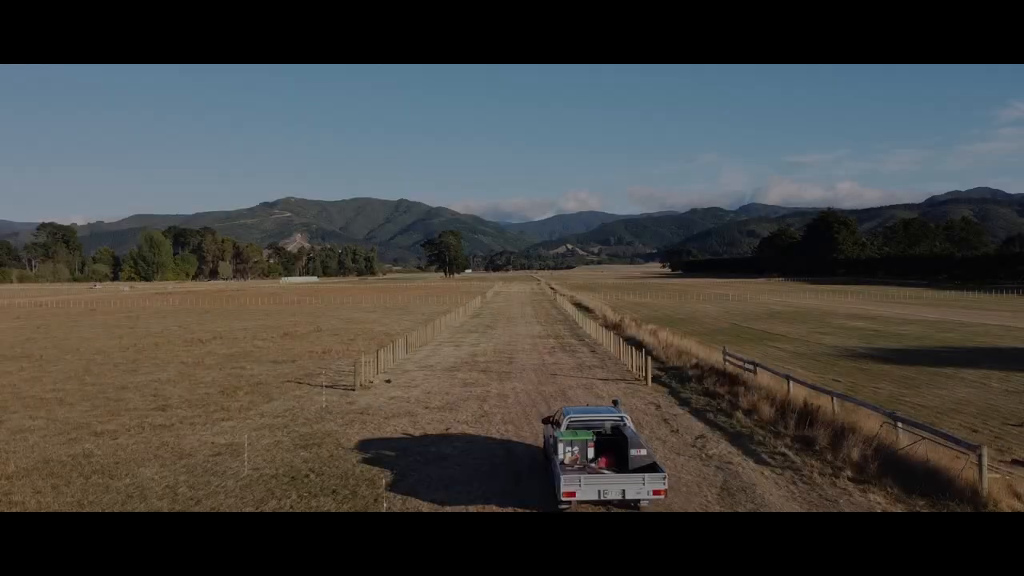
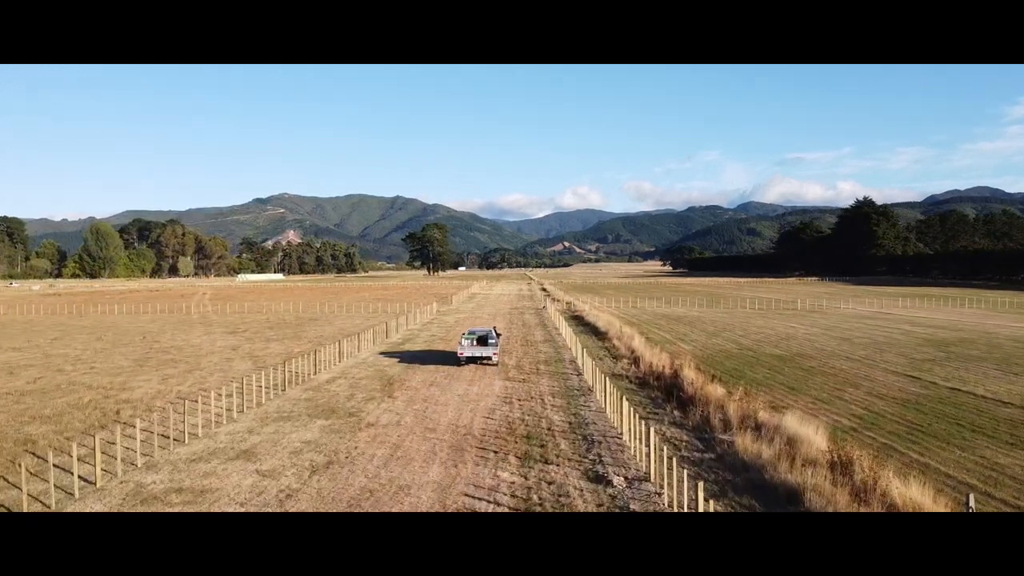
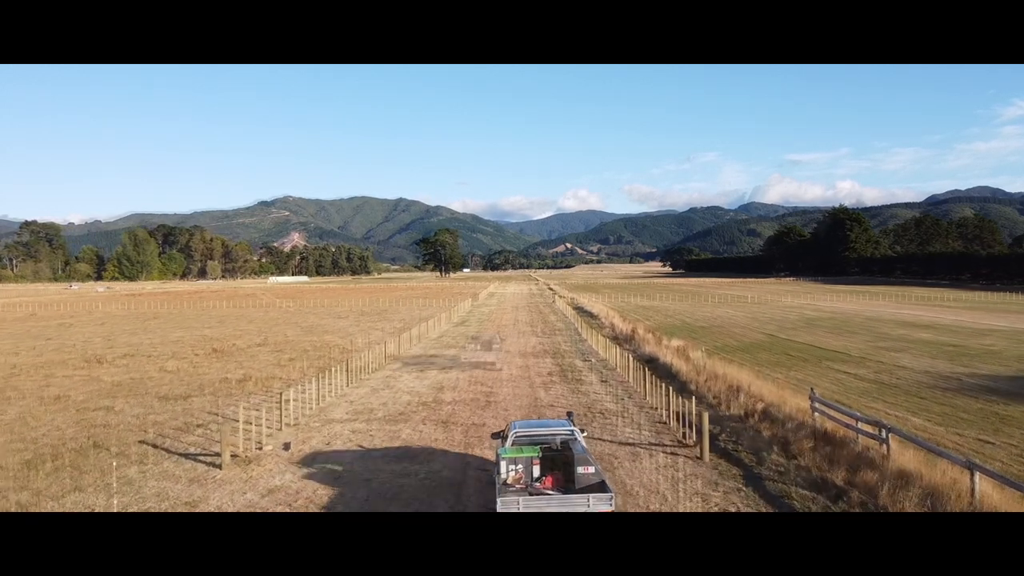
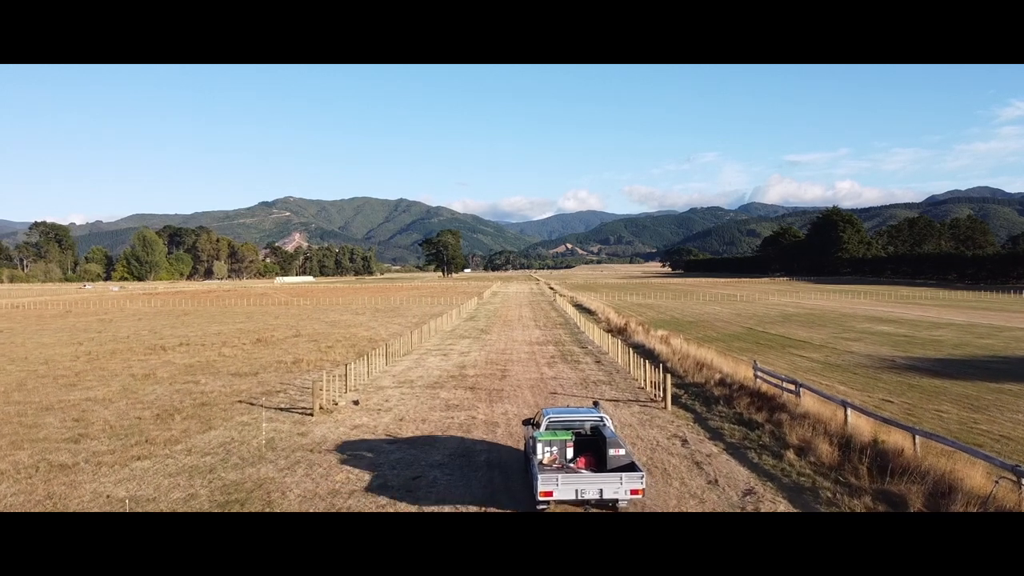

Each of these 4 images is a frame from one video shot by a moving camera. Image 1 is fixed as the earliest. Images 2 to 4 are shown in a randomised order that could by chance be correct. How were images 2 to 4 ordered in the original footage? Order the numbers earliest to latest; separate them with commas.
4, 3, 2
